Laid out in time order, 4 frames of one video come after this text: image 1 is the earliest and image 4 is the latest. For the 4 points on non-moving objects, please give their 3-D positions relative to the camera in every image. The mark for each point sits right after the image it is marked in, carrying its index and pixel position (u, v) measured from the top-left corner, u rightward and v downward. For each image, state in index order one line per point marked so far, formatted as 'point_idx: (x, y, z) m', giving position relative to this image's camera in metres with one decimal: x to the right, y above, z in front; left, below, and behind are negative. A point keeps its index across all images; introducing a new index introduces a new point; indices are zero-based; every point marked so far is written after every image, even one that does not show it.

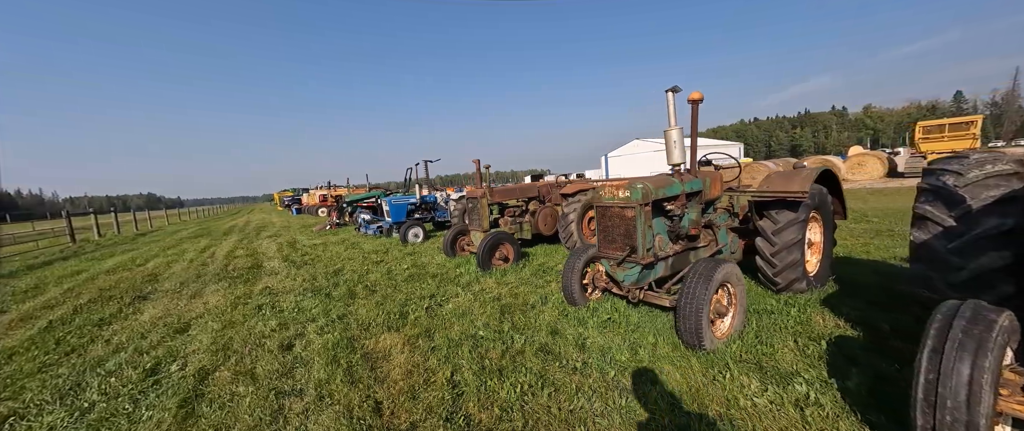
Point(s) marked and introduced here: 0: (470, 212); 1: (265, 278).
0: (-0.6, +0.1, +5.2) m
1: (-3.9, -1.0, +5.3) m
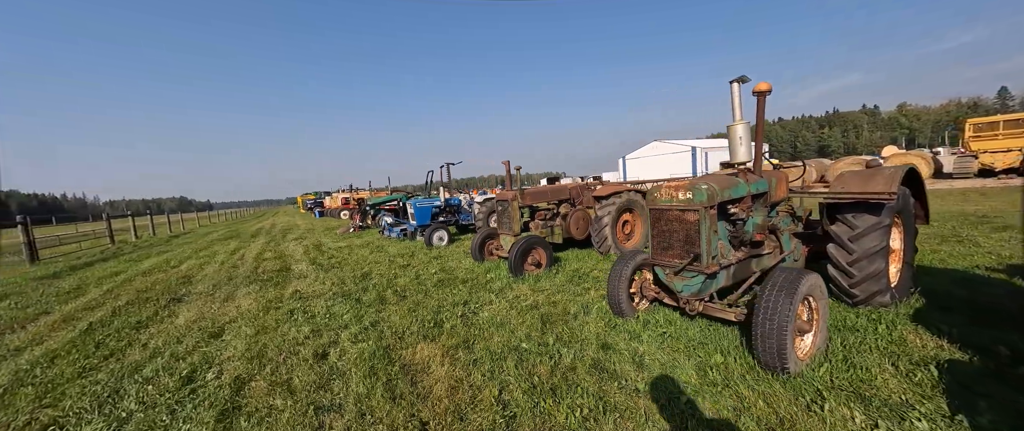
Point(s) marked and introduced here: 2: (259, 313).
0: (-0.2, 0.0, +5.1) m
1: (-3.4, -1.0, +5.2) m
2: (-2.9, -1.1, +3.9) m
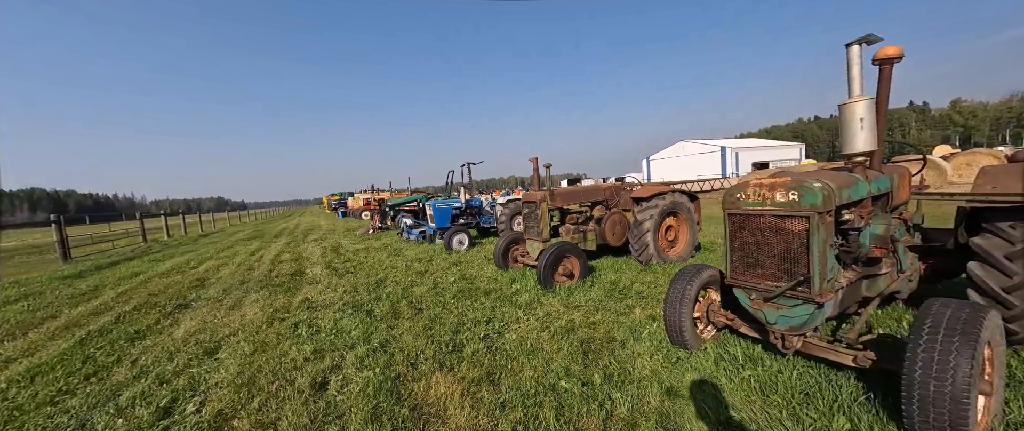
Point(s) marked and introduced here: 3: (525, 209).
0: (+0.2, 0.0, +4.5) m
1: (-3.0, -1.1, +4.9) m
2: (-2.6, -1.2, +3.5) m
3: (+0.2, +0.1, +4.5) m
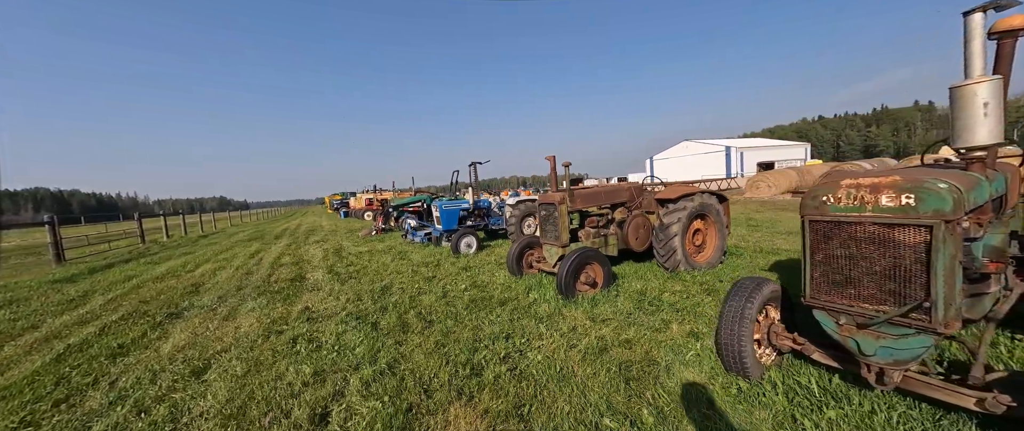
0: (+0.4, -0.1, +4.2) m
1: (-2.8, -1.1, +4.6) m
2: (-2.4, -1.2, +3.2) m
3: (+0.4, 0.0, +4.2) m
